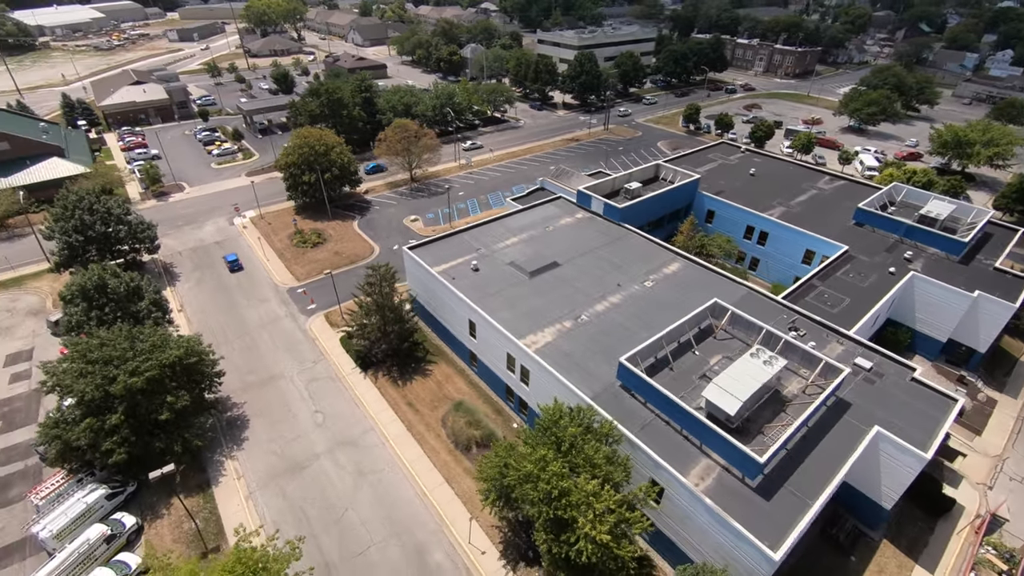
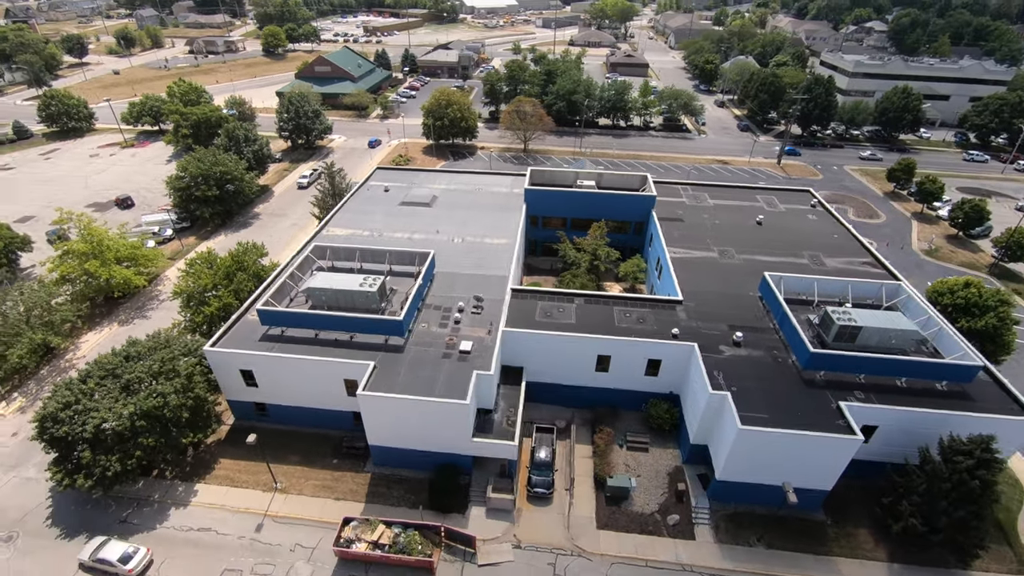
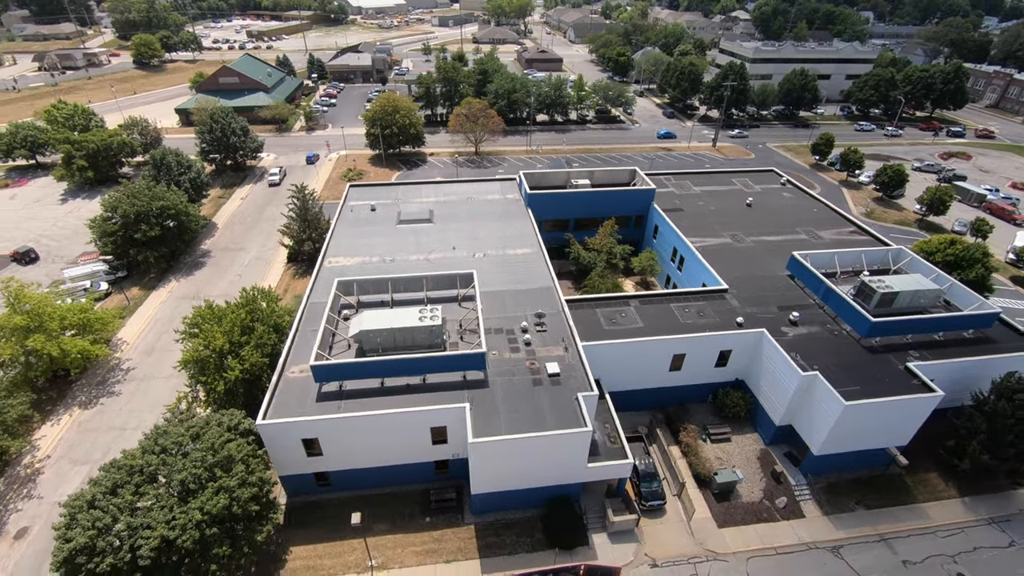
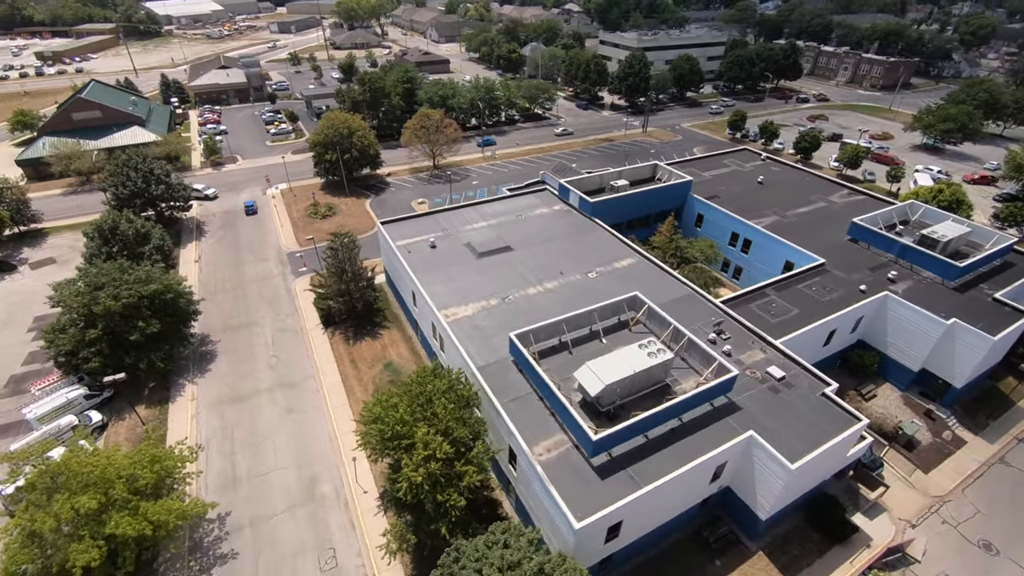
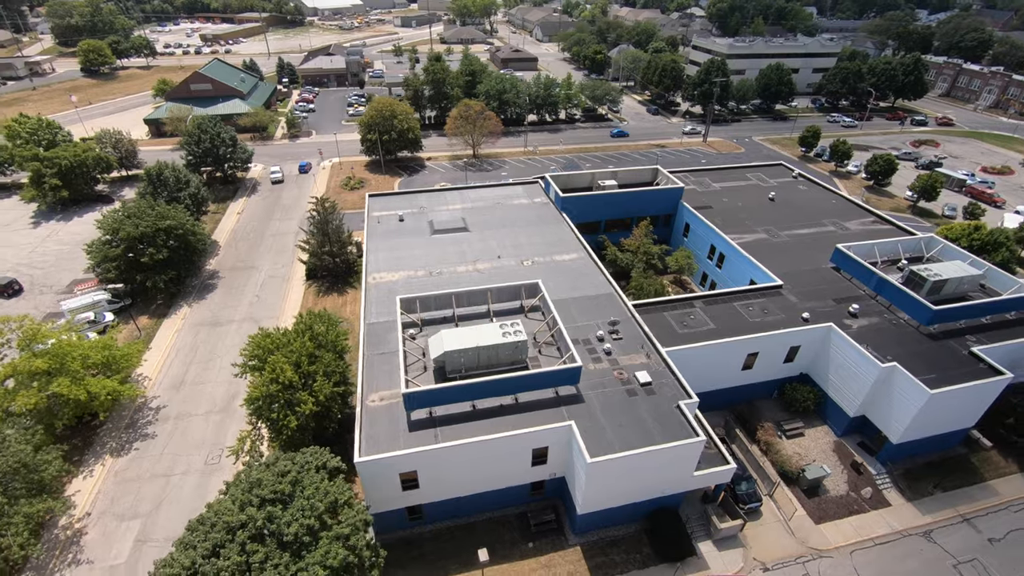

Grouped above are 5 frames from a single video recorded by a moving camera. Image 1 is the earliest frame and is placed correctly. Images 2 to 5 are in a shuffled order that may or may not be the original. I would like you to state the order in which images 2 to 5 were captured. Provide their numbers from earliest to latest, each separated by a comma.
4, 5, 3, 2
